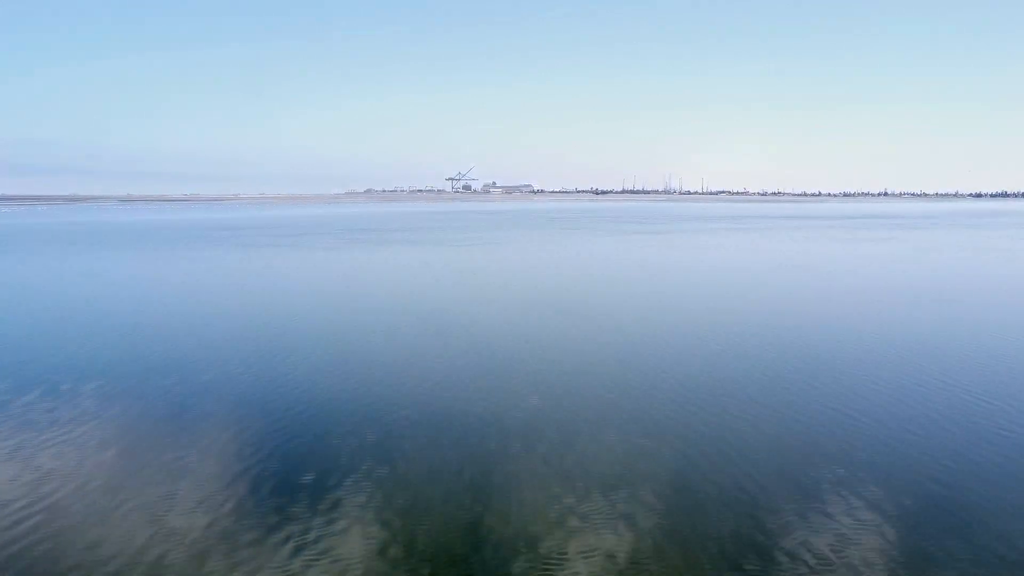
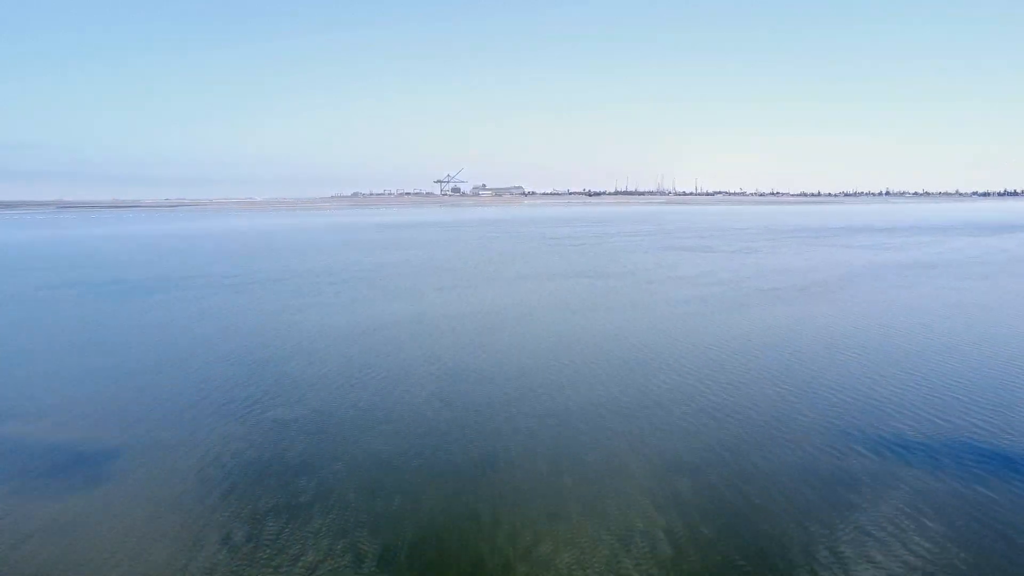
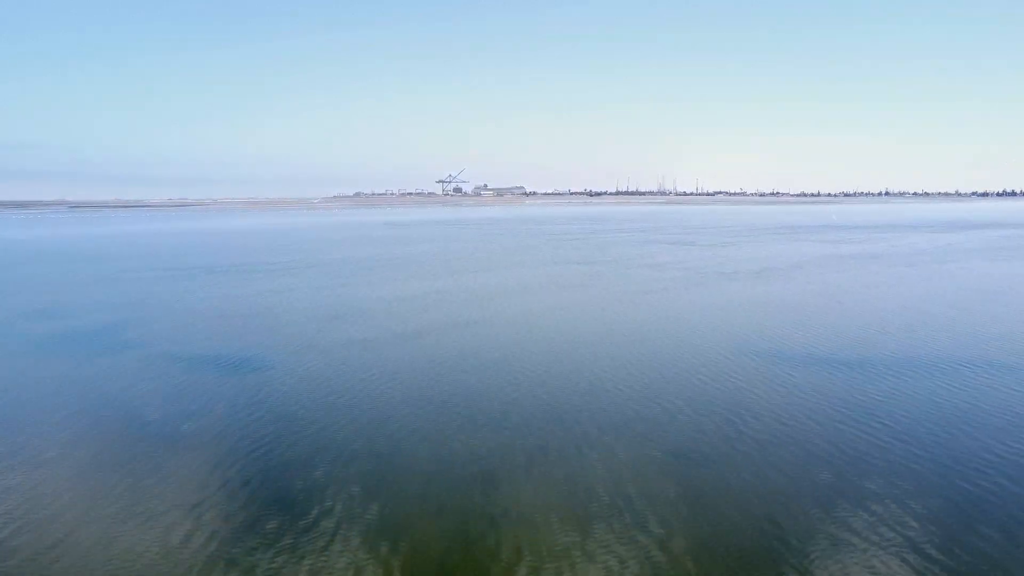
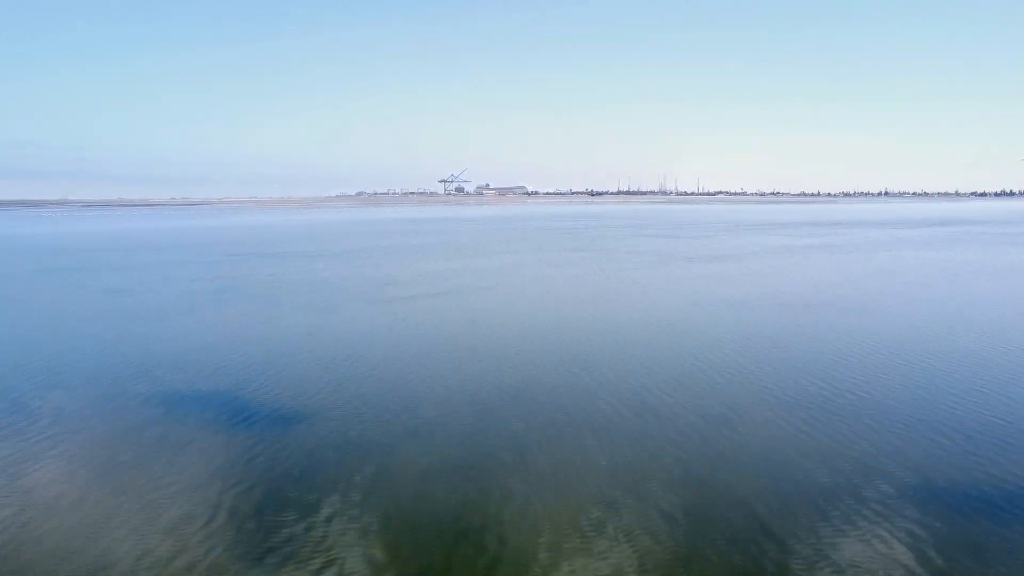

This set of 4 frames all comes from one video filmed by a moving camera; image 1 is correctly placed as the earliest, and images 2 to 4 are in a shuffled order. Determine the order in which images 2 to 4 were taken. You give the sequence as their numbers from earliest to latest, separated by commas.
4, 3, 2
